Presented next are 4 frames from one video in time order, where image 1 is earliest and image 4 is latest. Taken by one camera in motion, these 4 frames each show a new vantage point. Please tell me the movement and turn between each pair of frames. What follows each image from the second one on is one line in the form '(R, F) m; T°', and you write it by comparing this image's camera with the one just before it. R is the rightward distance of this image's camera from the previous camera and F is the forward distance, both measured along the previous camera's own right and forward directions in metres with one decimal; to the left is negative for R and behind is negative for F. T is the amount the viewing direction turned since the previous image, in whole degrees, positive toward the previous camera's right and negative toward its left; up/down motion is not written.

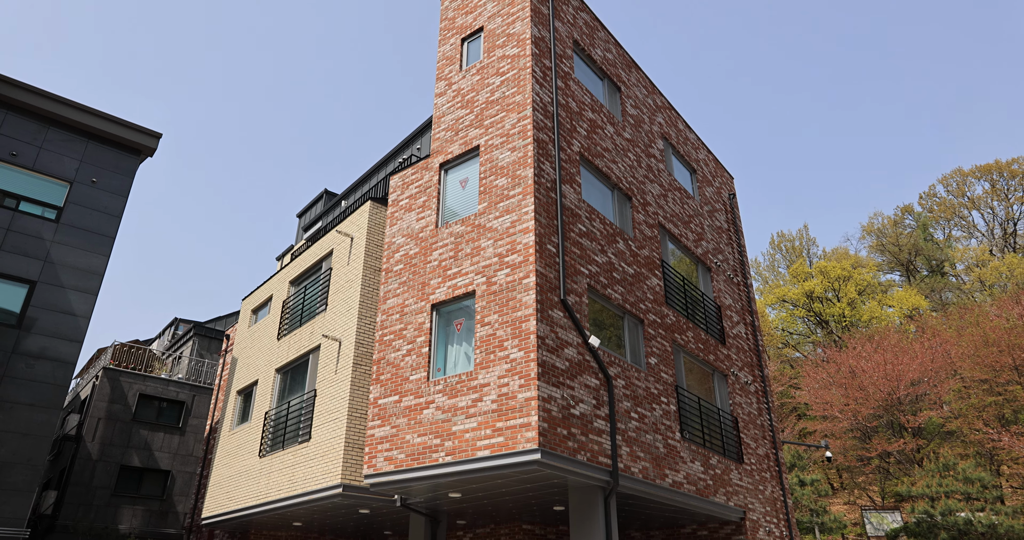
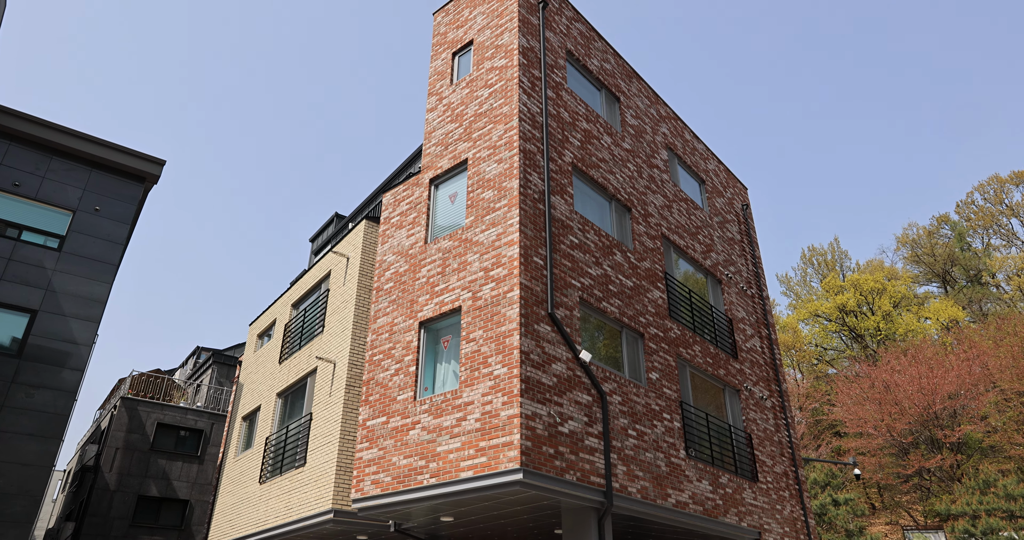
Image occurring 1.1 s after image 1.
(+0.7, +0.3) m; -3°
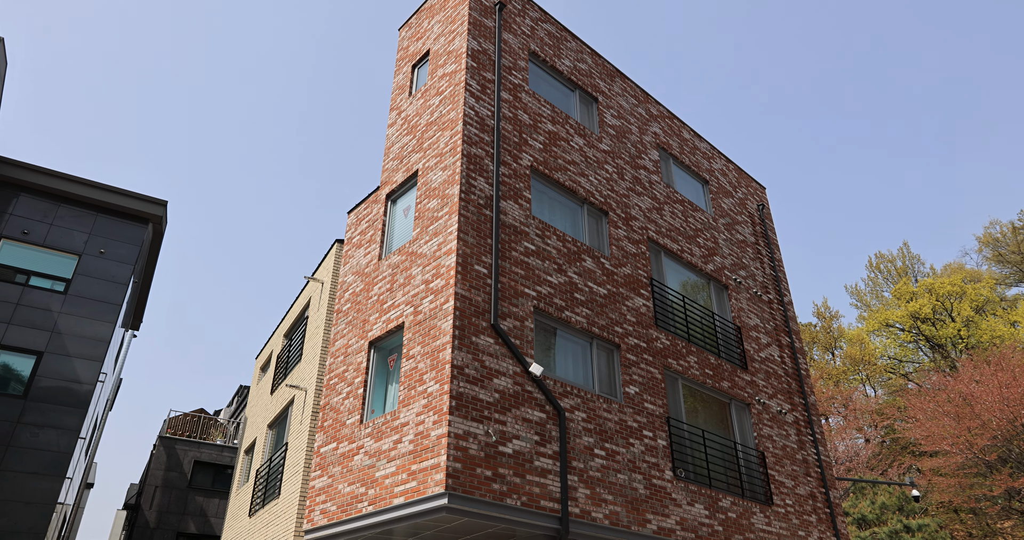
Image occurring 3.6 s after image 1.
(+1.7, +0.7) m; -5°
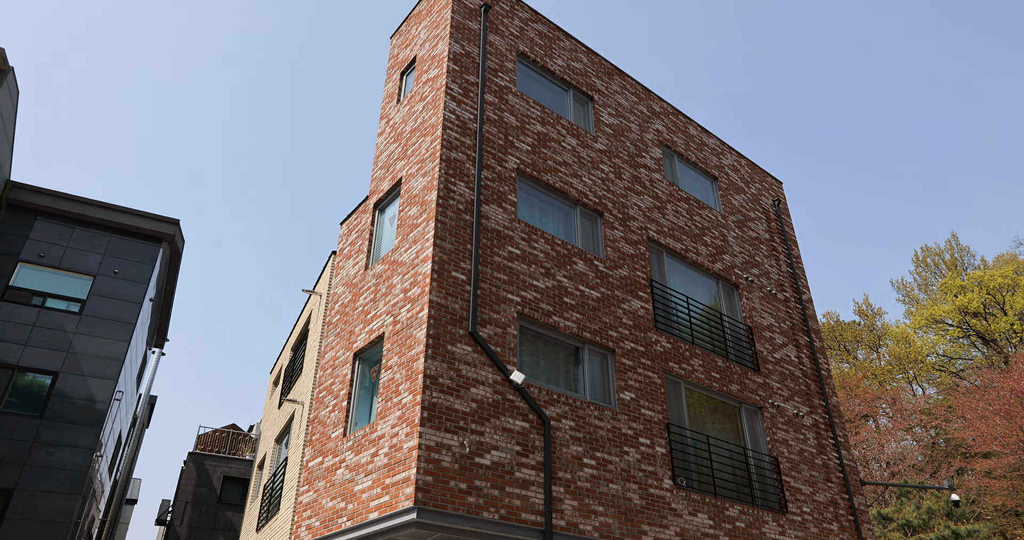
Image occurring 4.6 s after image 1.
(+0.8, +0.3) m; -3°
